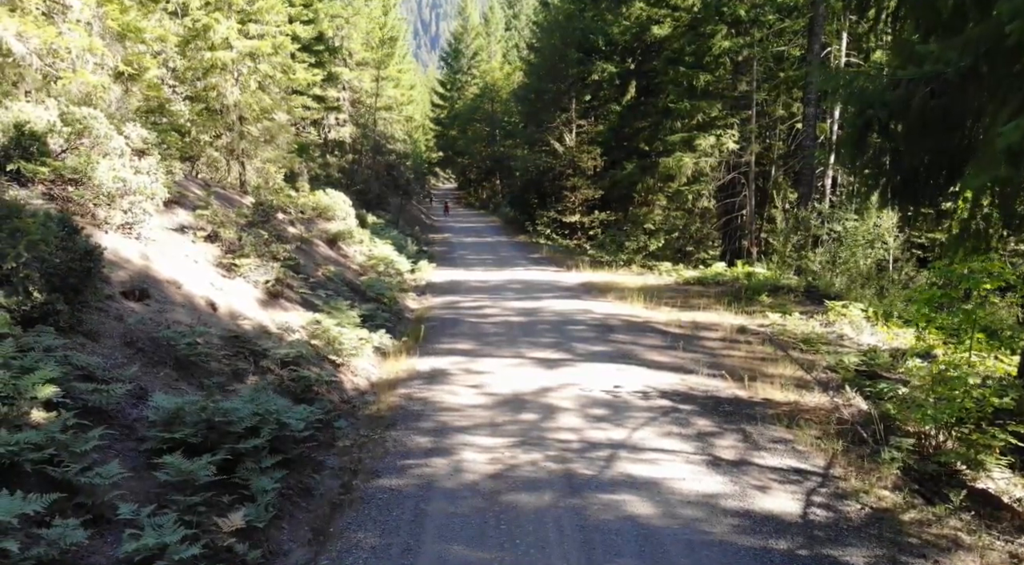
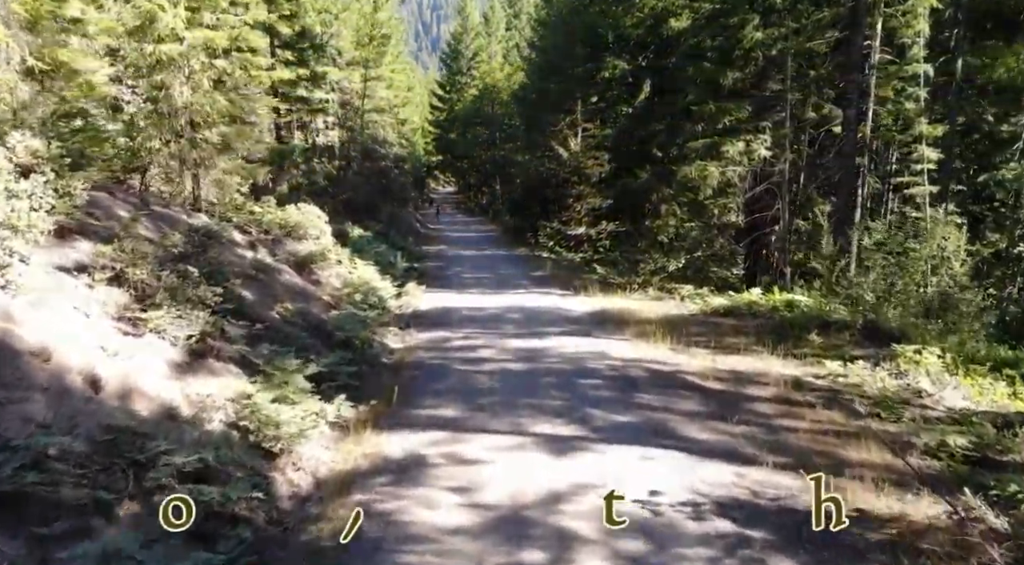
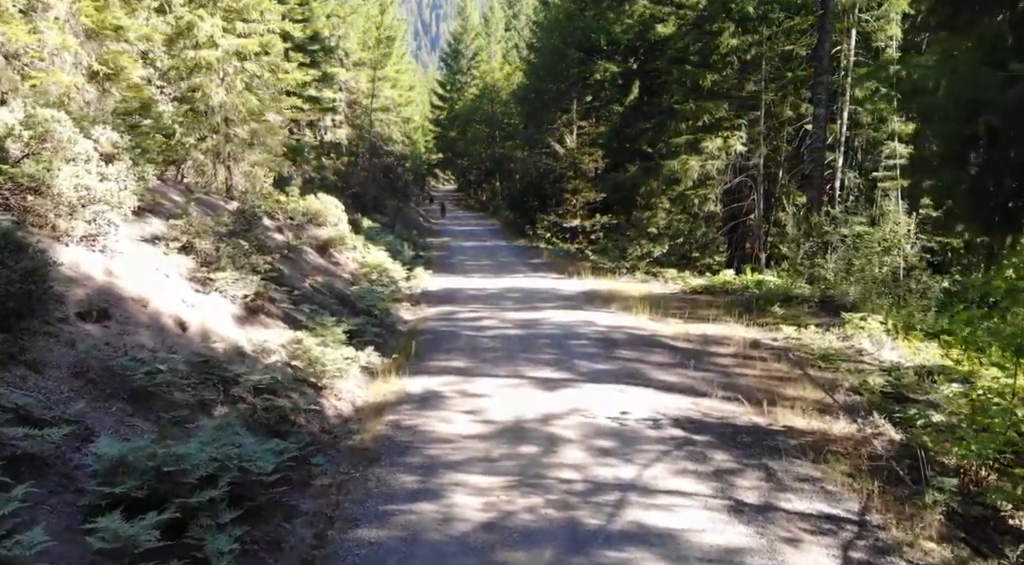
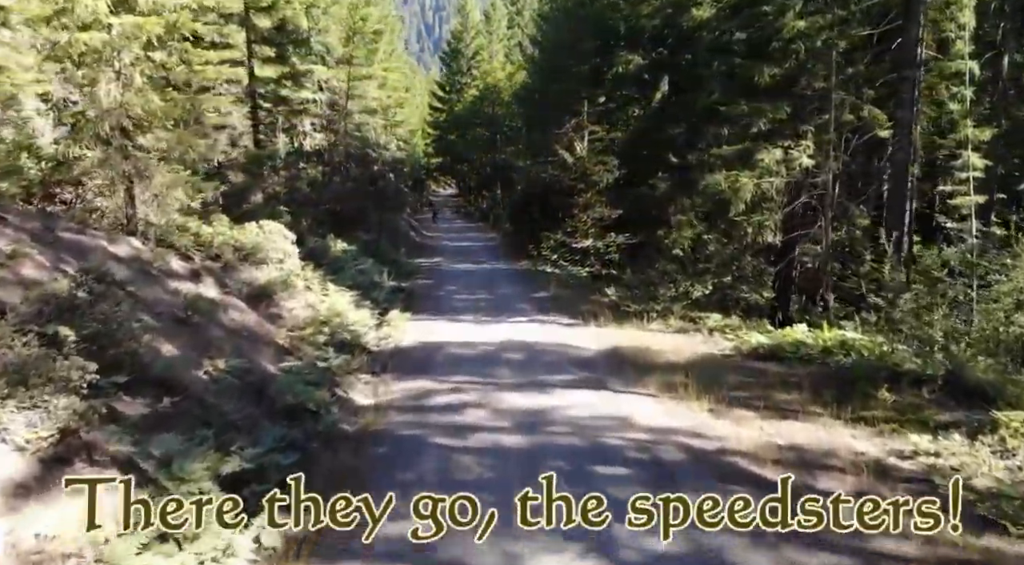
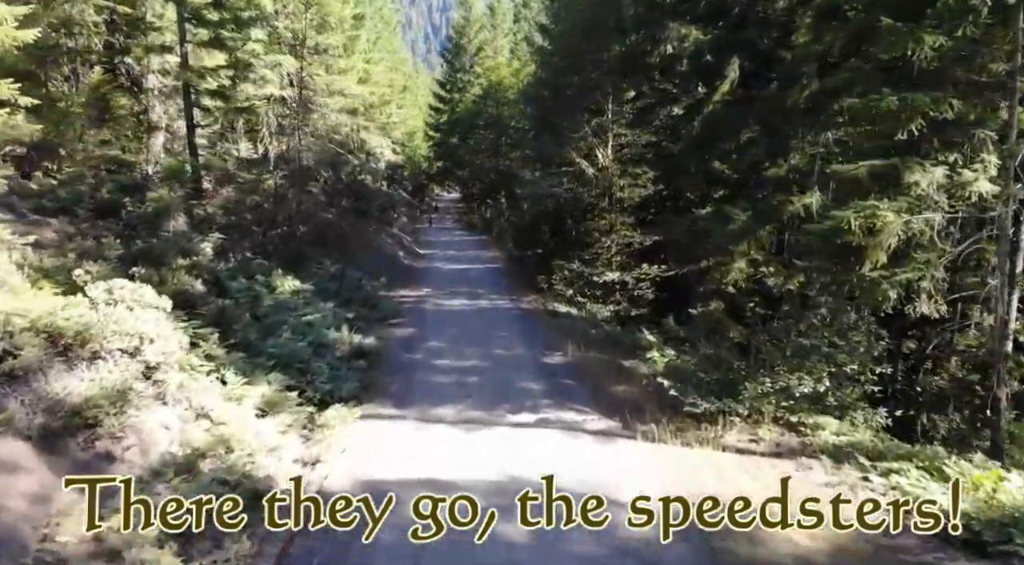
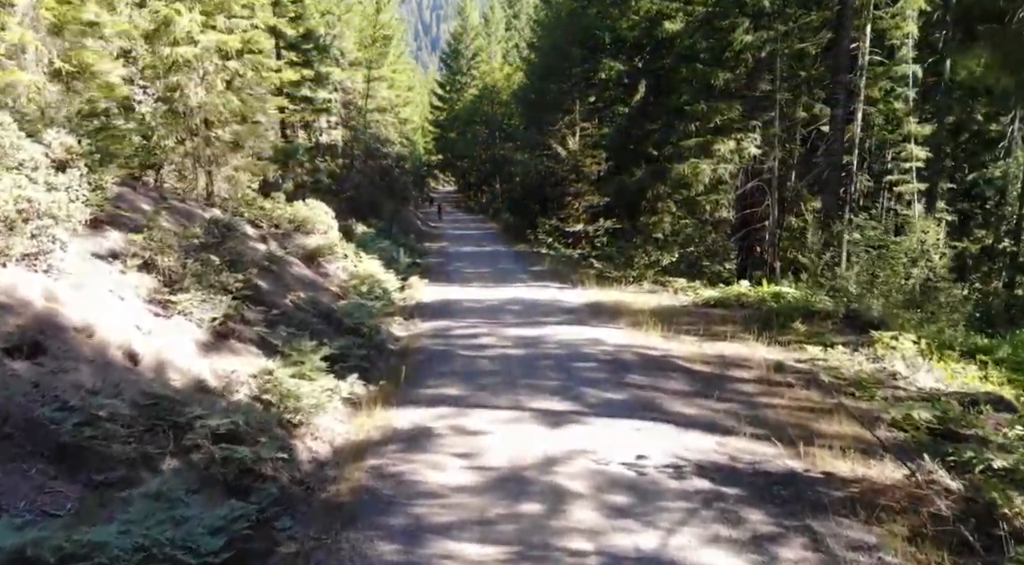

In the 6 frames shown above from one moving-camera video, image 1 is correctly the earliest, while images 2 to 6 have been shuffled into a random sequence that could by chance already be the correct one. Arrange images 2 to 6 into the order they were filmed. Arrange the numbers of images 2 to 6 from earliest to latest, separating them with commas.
3, 6, 2, 4, 5
